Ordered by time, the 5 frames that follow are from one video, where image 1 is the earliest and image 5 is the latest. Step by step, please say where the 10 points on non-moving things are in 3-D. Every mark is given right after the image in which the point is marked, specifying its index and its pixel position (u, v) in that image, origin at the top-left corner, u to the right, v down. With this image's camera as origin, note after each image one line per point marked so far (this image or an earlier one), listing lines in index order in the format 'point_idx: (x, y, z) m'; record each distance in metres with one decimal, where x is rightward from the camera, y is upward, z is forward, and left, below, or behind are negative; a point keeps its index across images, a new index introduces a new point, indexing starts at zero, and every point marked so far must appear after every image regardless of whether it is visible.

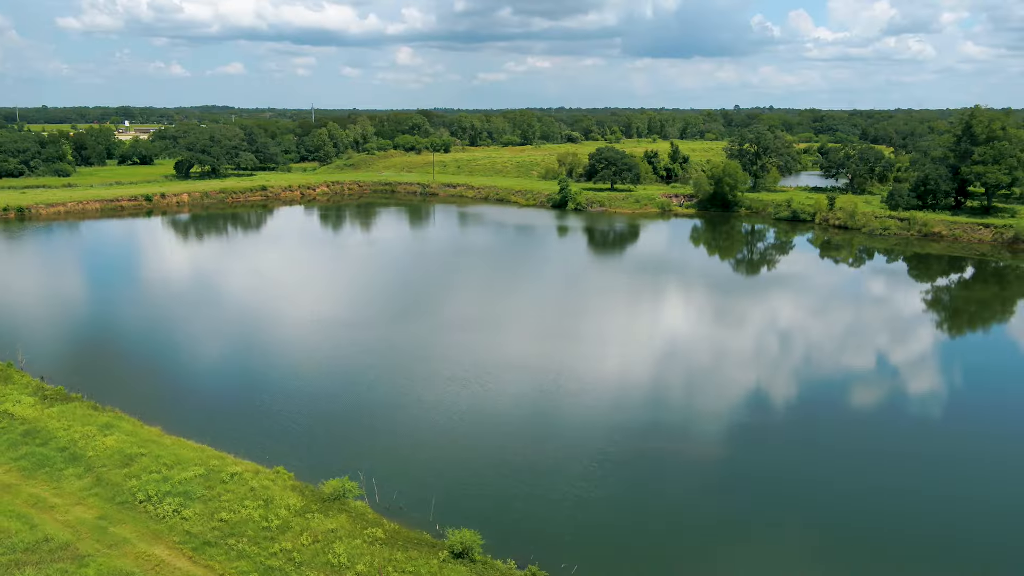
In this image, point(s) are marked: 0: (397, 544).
0: (-1.5, -3.2, +11.2) m
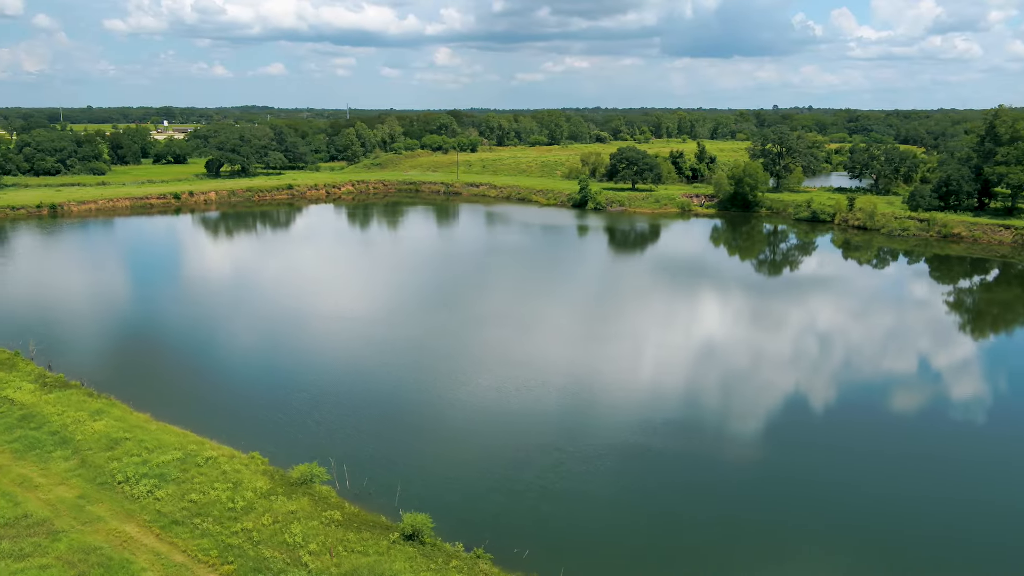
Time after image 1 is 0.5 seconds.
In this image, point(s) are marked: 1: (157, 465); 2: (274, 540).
0: (-2.1, -3.1, +11.7) m
1: (-5.4, -2.7, +13.5) m
2: (-3.0, -3.2, +11.3) m
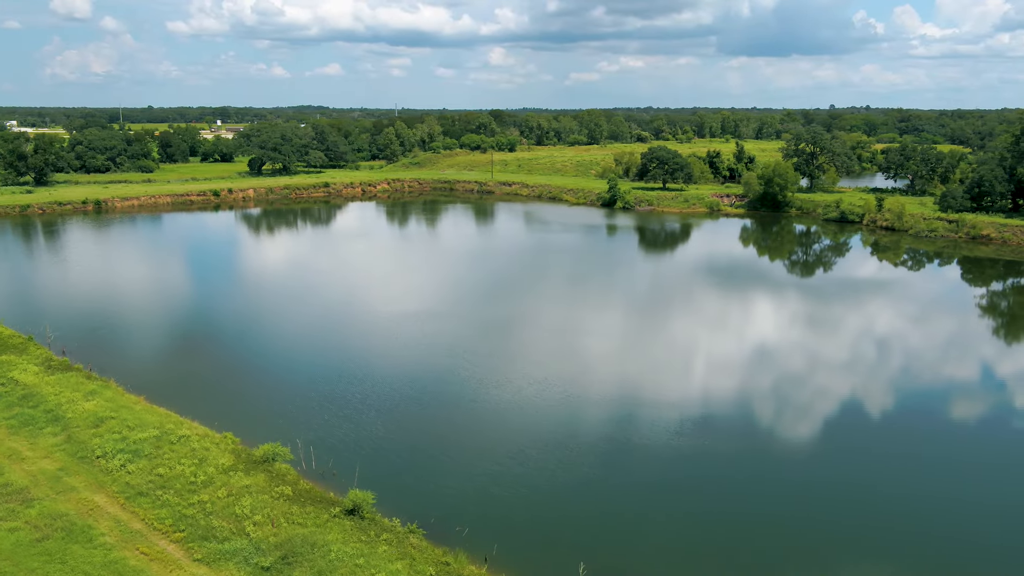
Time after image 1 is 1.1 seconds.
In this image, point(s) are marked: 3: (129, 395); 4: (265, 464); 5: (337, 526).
0: (-3.0, -3.0, +12.4) m
1: (-6.2, -2.5, +14.5) m
2: (-3.9, -3.0, +12.1) m
3: (-7.6, -2.1, +17.6) m
4: (-3.8, -2.7, +13.7) m
5: (-2.3, -3.1, +11.5) m
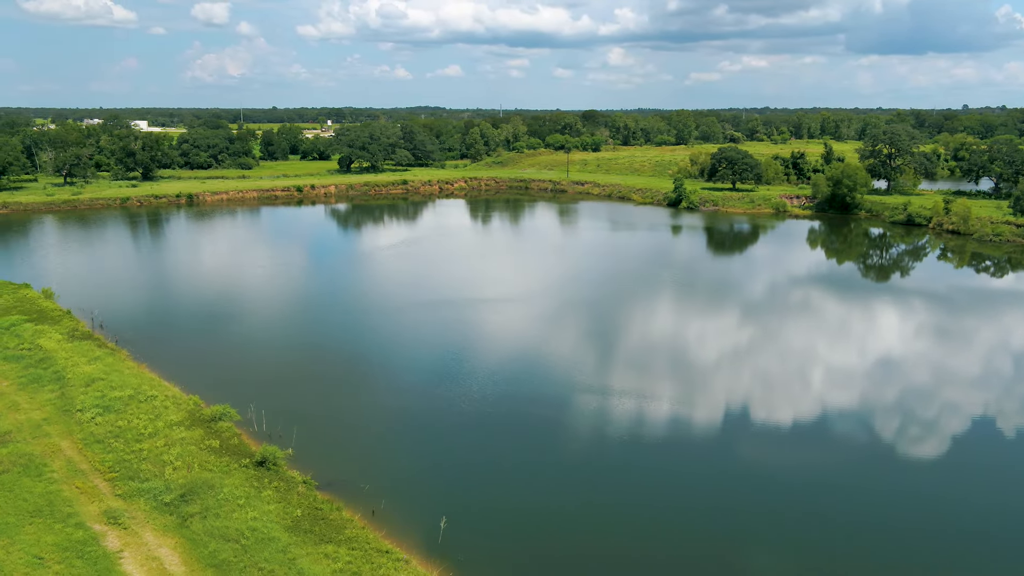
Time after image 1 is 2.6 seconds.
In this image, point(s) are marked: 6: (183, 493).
0: (-4.6, -2.6, +14.1) m
1: (-7.5, -2.1, +16.5) m
2: (-5.5, -2.7, +13.9) m
3: (-8.5, -1.6, +19.8) m
4: (-5.3, -2.3, +15.5) m
5: (-4.0, -2.7, +13.1) m
6: (-4.6, -2.9, +12.5) m
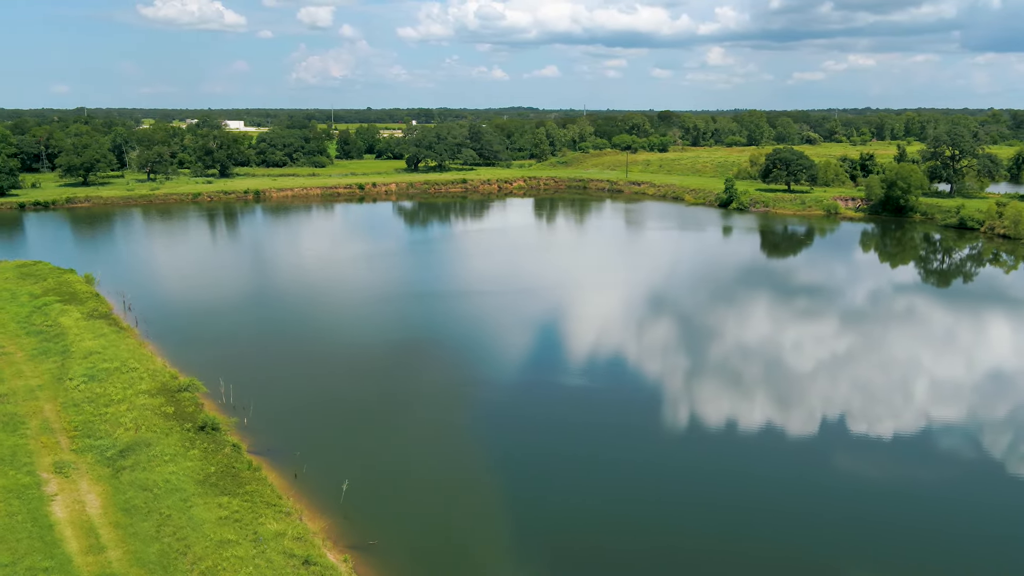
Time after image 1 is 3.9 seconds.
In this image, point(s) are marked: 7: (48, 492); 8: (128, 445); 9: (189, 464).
0: (-6.0, -2.3, +15.7) m
1: (-8.6, -1.7, +18.4) m
2: (-6.9, -2.3, +15.6) m
3: (-9.3, -1.3, +21.8) m
4: (-6.5, -2.0, +17.2) m
5: (-5.5, -2.4, +14.7) m
6: (-6.2, -2.6, +14.2) m
7: (-6.7, -3.0, +13.0) m
8: (-6.2, -2.5, +14.3) m
9: (-4.9, -2.7, +13.6) m
